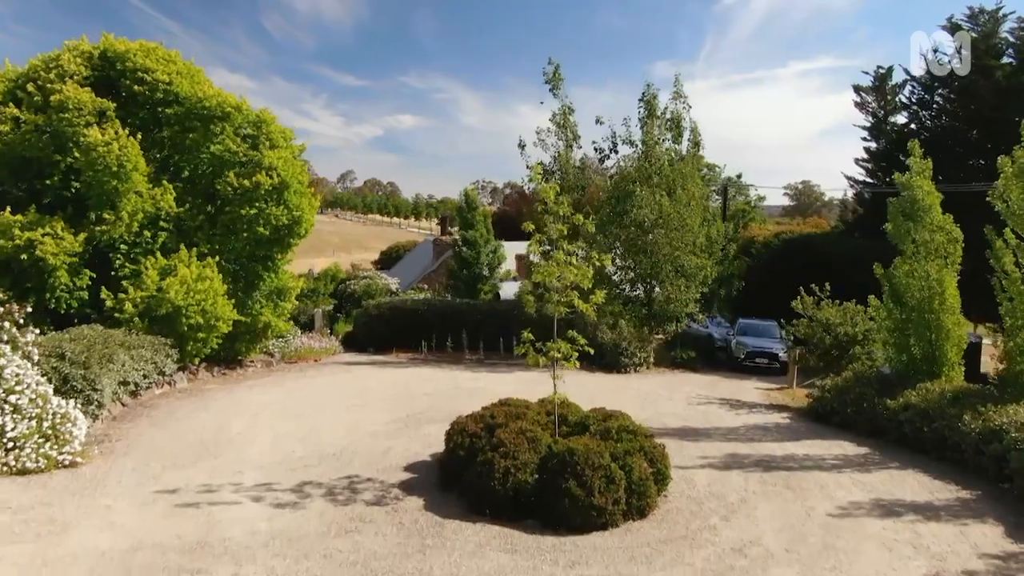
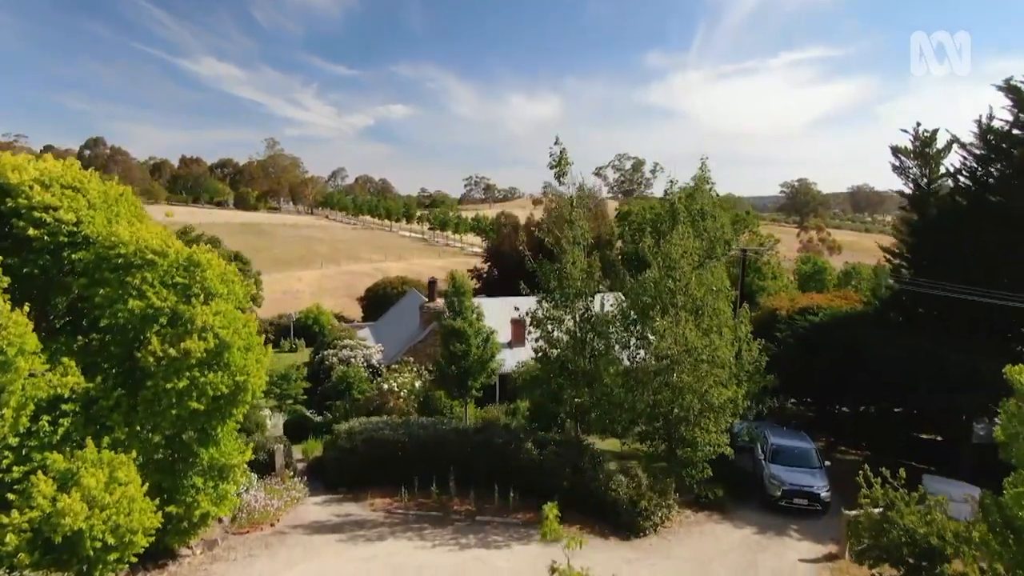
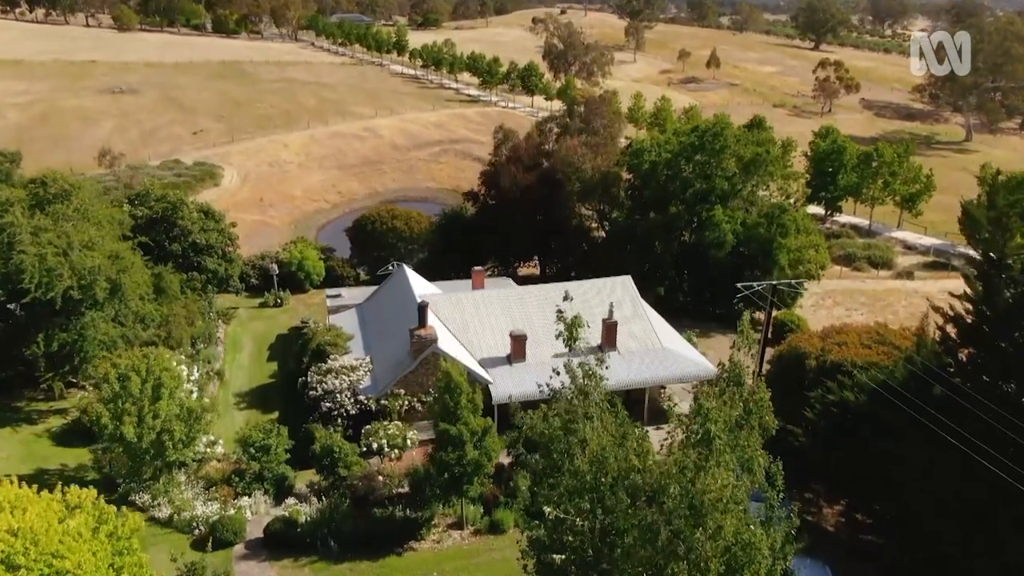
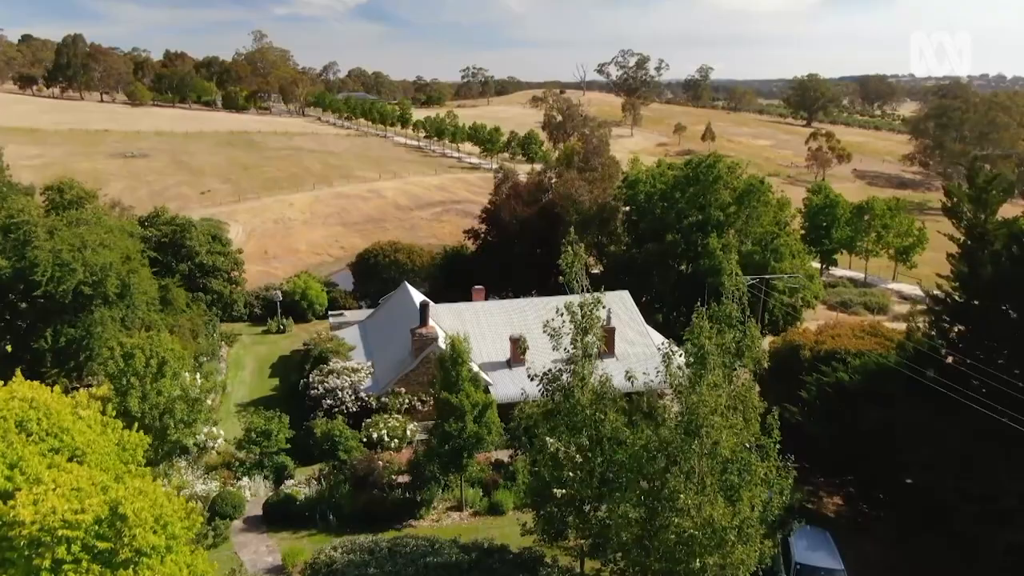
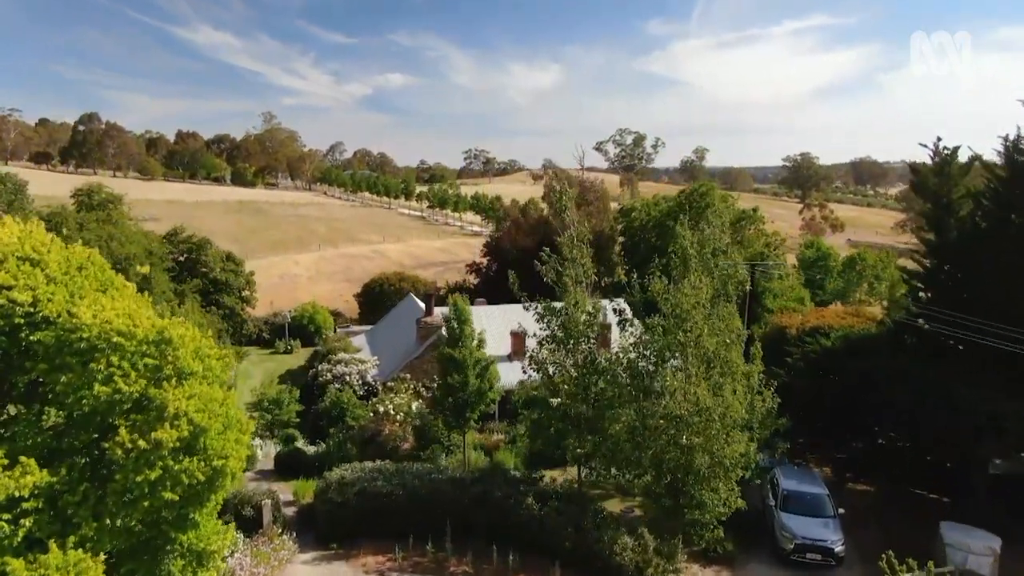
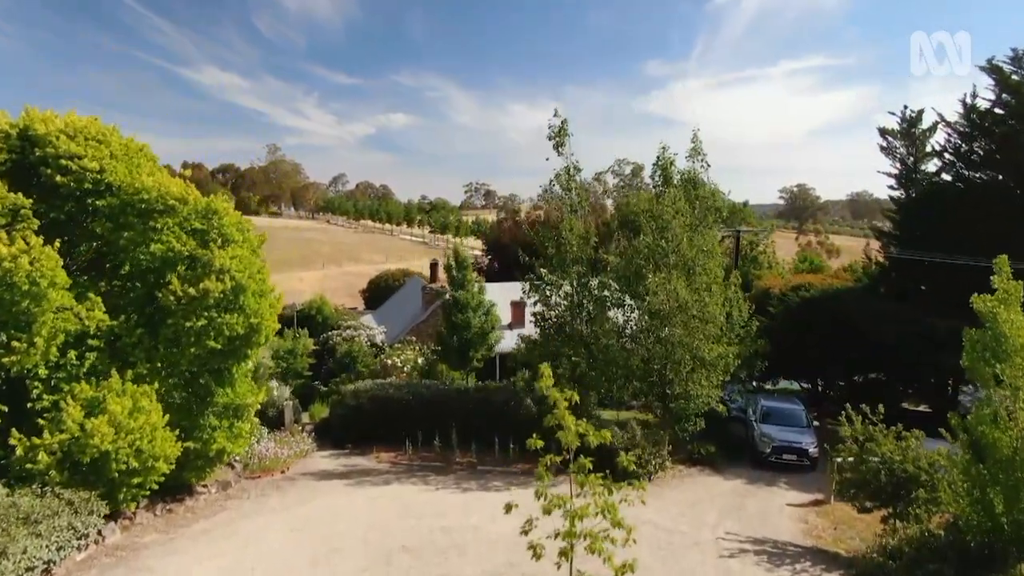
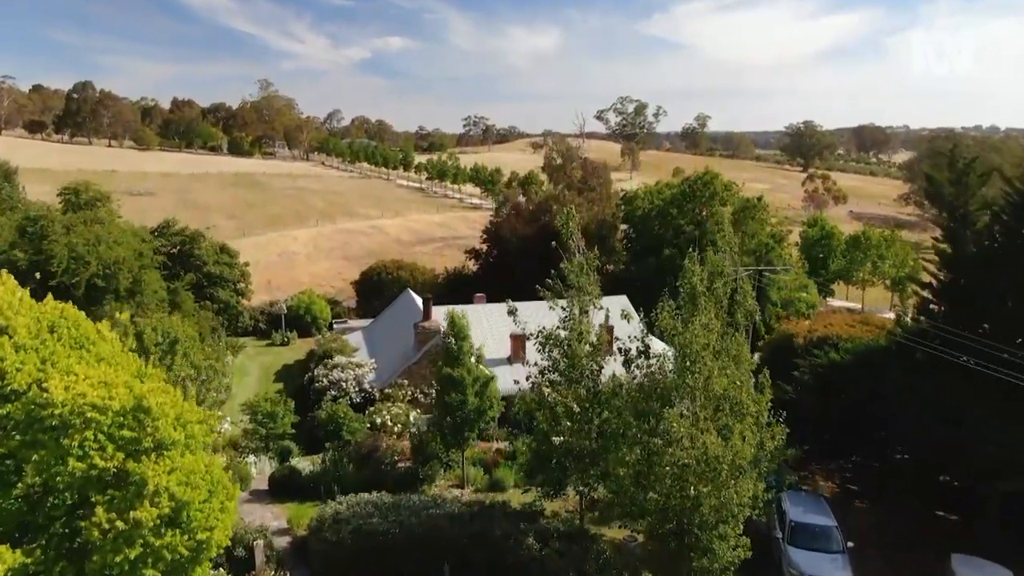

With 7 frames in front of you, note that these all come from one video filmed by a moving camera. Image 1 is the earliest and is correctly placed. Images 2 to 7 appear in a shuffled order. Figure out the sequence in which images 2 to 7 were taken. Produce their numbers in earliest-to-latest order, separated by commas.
6, 2, 5, 7, 4, 3
